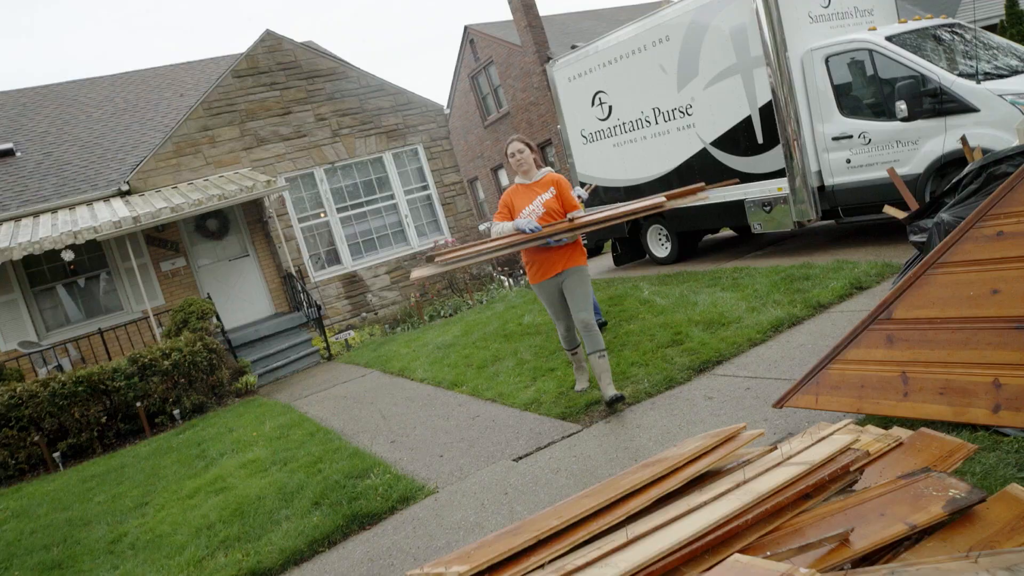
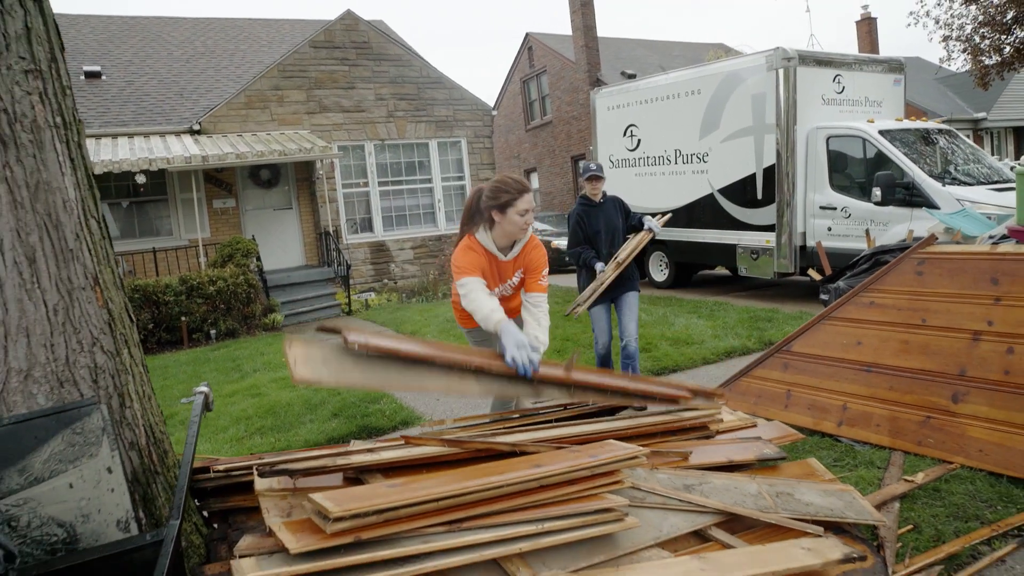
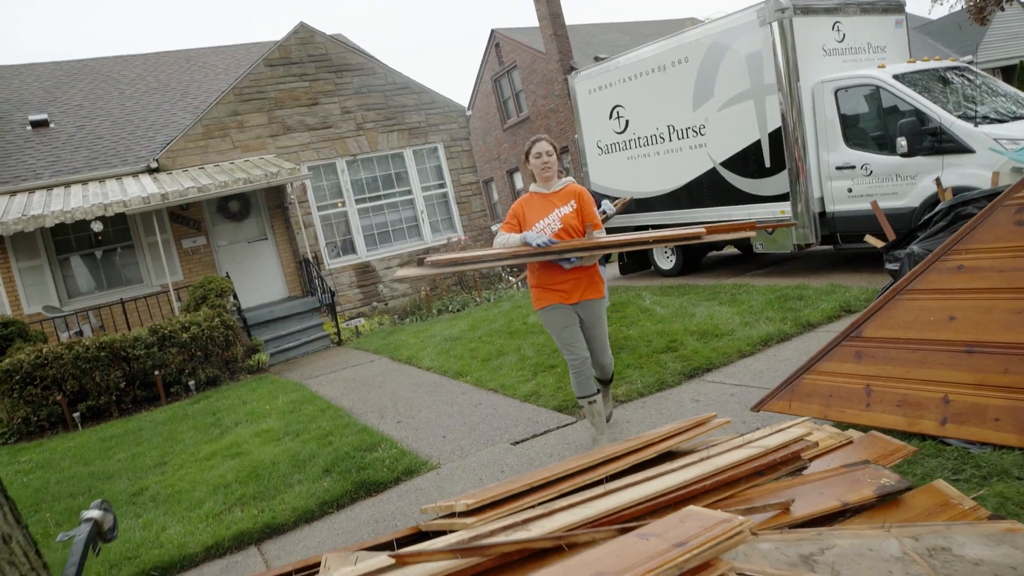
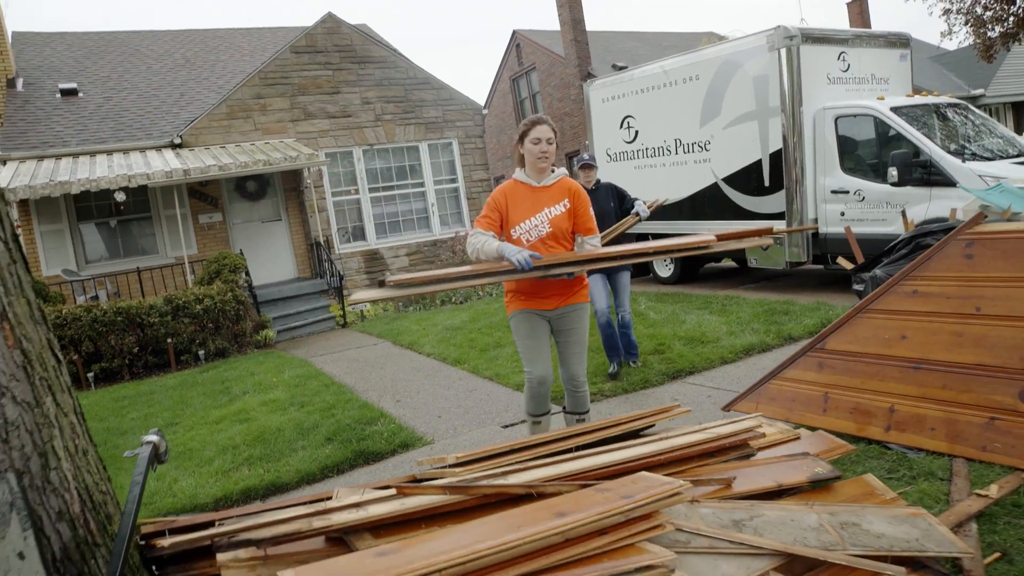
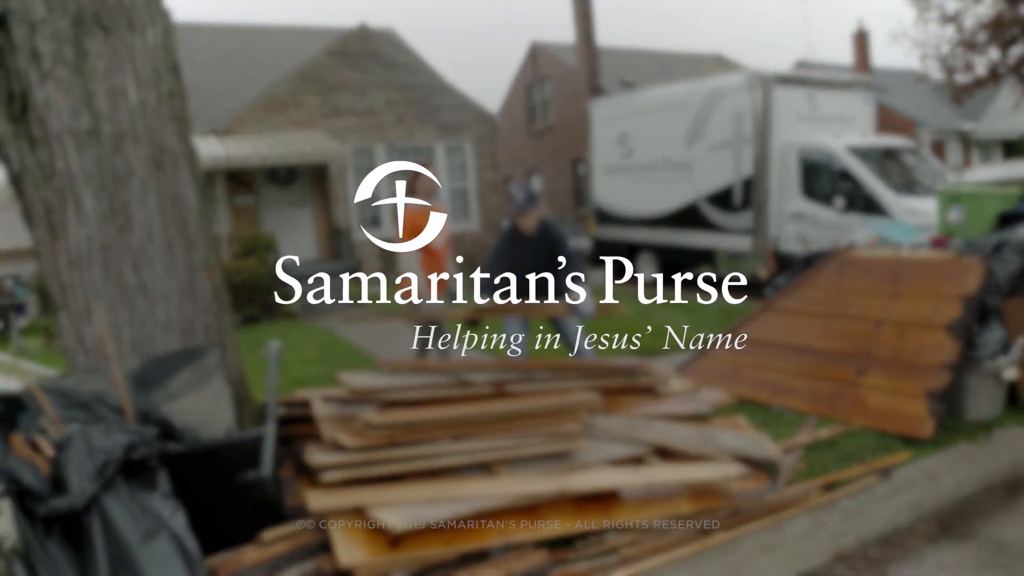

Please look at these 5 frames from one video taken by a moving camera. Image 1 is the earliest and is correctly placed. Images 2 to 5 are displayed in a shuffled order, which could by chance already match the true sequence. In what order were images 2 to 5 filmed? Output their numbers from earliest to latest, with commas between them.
3, 4, 2, 5
